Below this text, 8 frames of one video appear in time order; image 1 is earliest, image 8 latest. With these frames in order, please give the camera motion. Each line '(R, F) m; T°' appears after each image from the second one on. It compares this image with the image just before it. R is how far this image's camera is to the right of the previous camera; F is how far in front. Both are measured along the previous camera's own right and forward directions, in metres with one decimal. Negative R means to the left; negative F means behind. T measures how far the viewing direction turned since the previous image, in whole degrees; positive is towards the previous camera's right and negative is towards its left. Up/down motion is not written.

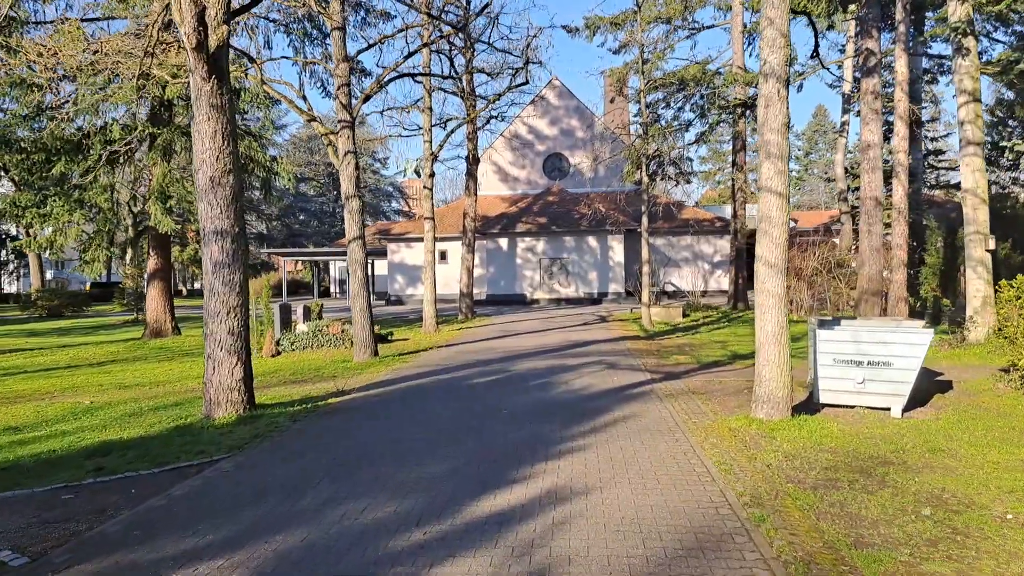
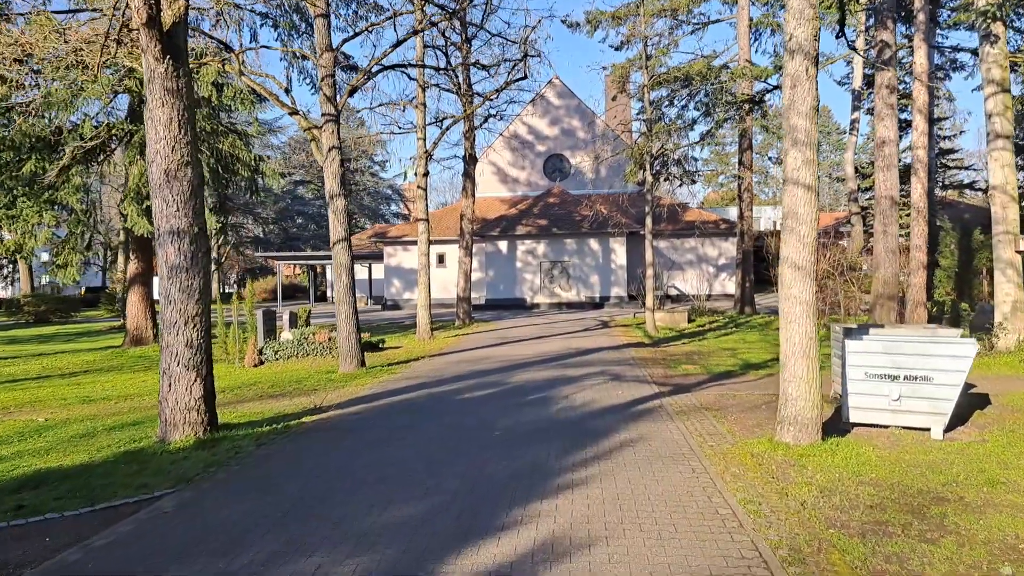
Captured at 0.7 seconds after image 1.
(+0.1, +0.9) m; 0°
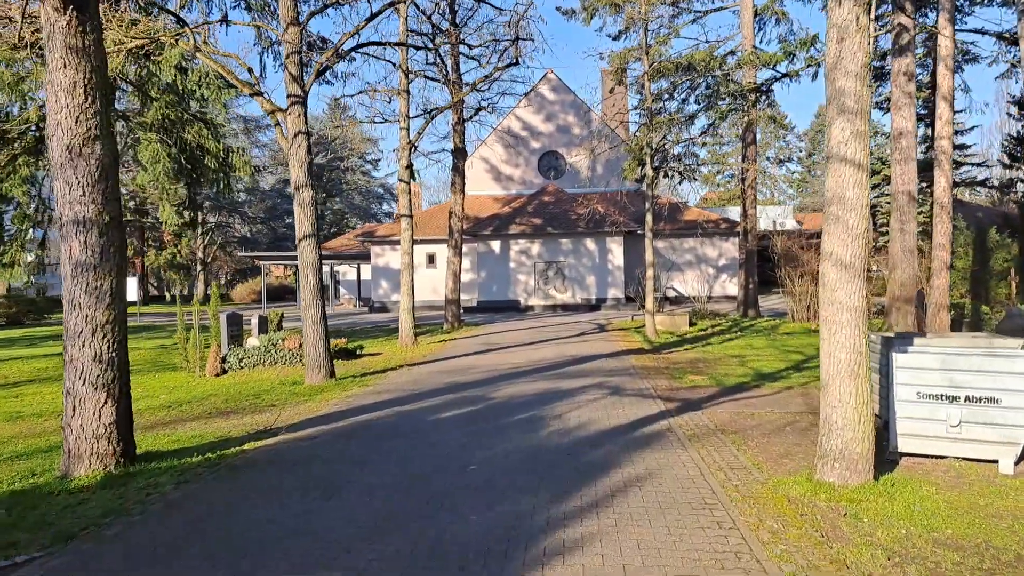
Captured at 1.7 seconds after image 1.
(+0.1, +1.3) m; 0°
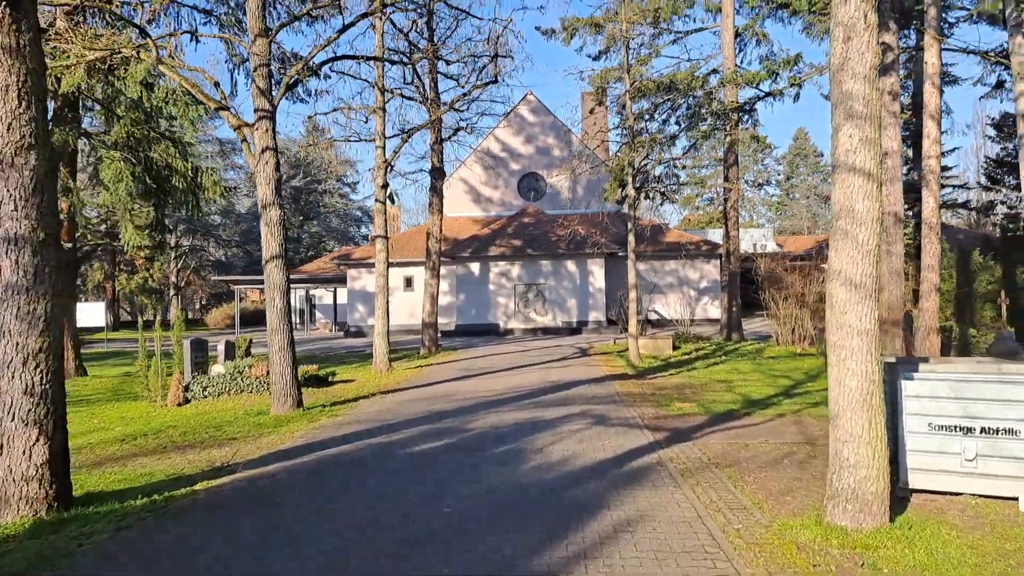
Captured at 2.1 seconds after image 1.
(0.0, +0.5) m; +1°
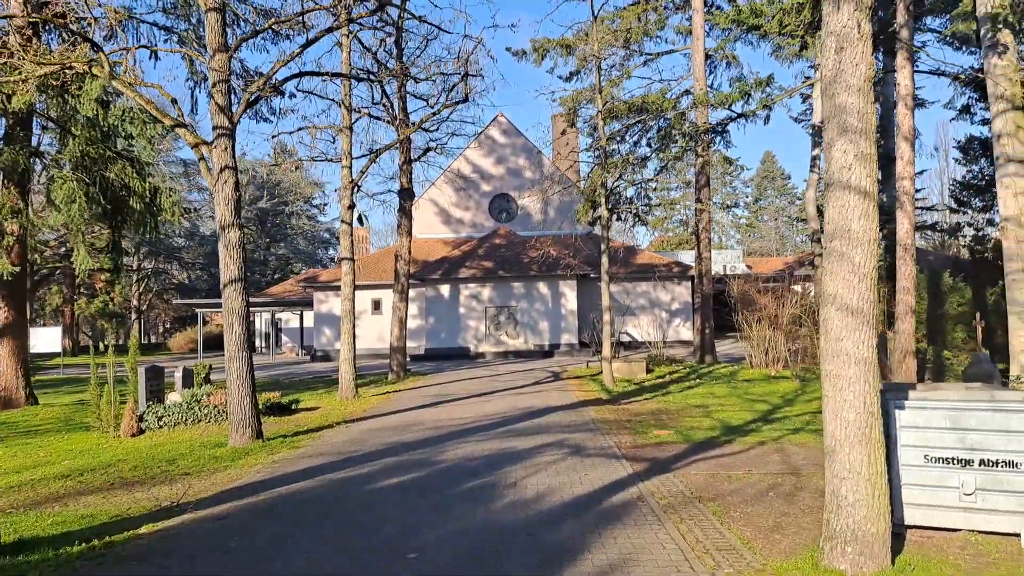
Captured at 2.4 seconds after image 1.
(0.0, +0.4) m; +2°
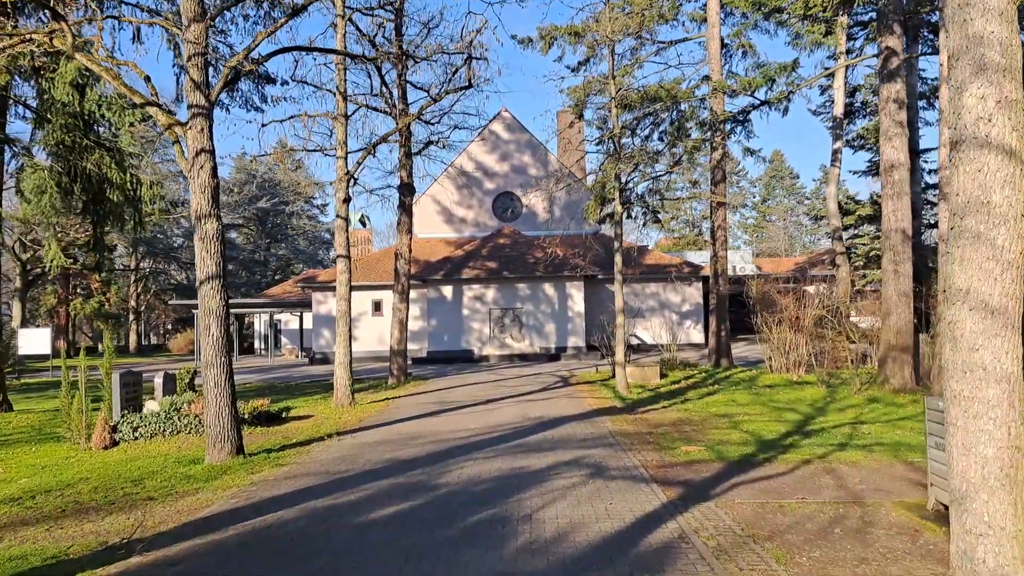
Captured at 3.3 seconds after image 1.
(-0.1, +1.1) m; 0°
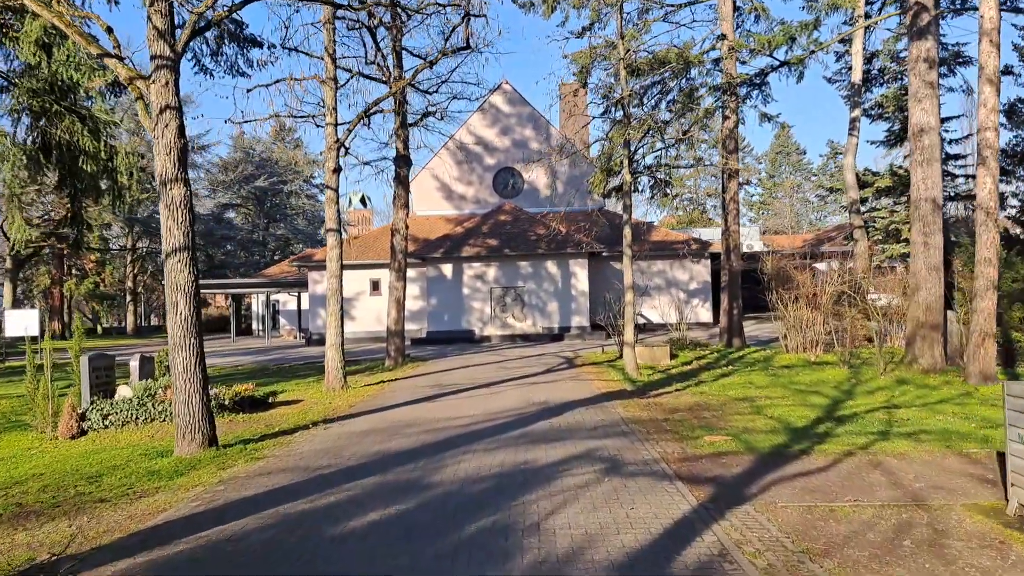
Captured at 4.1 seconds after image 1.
(0.0, +0.9) m; 0°
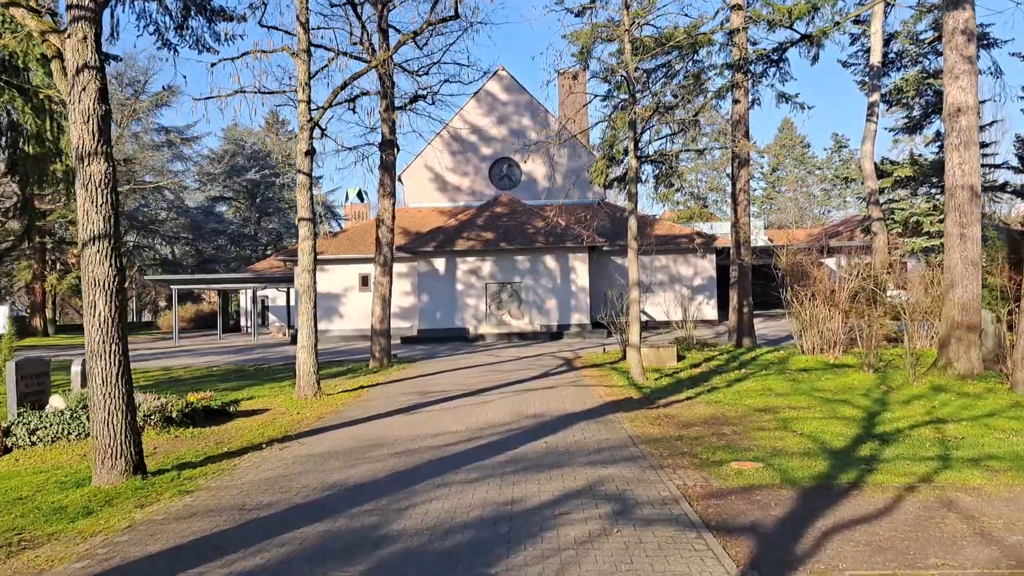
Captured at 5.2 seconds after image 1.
(+0.1, +1.3) m; 0°
